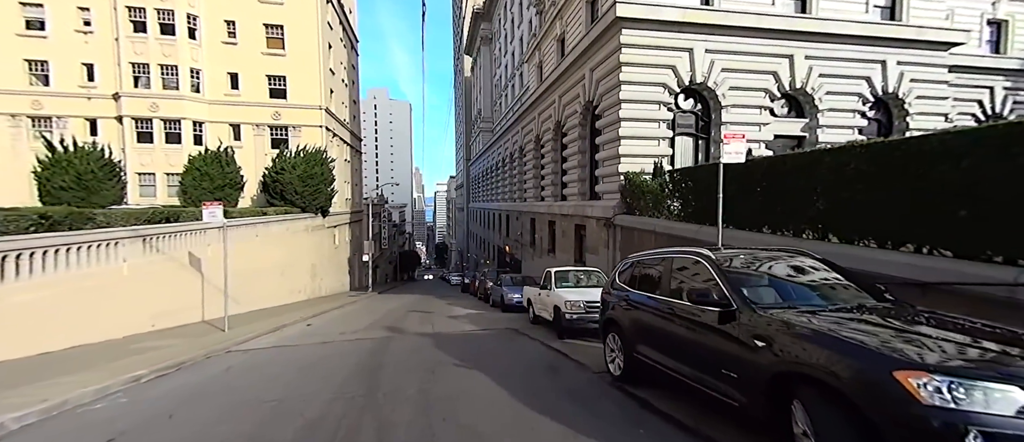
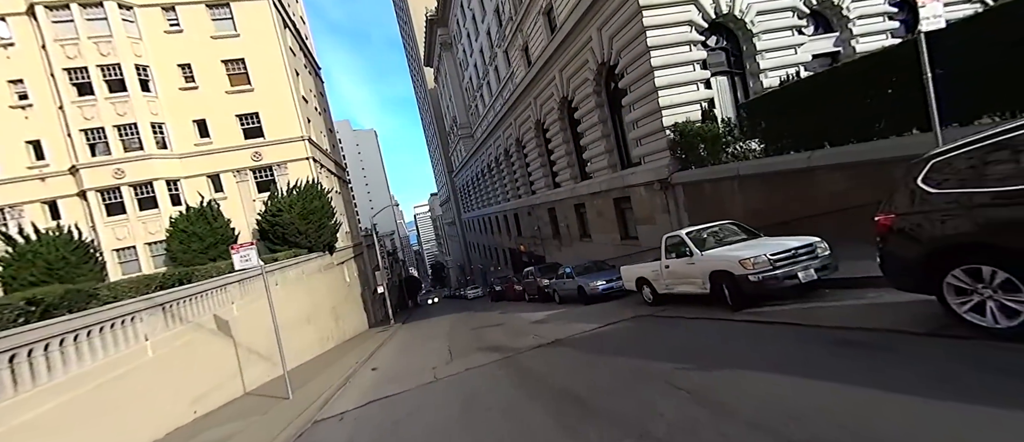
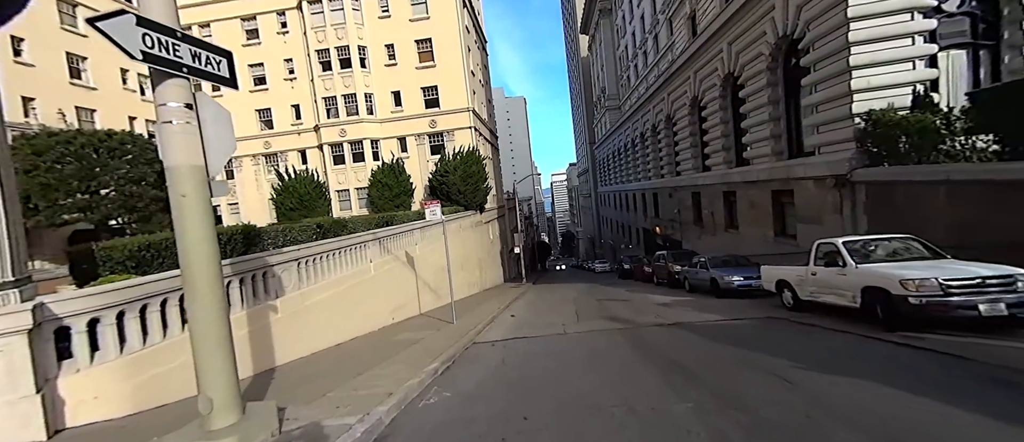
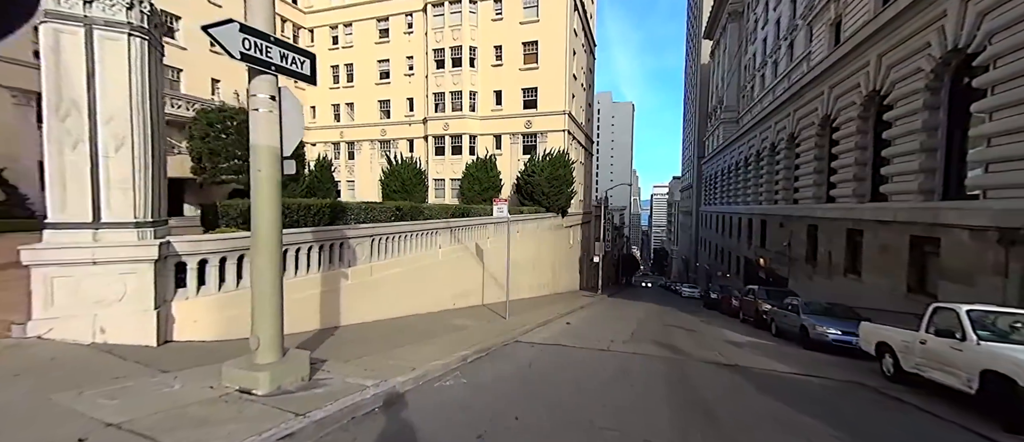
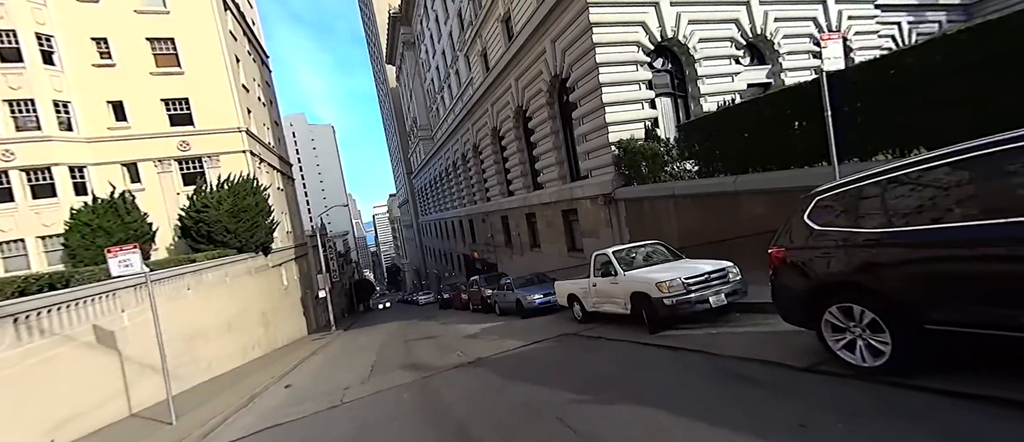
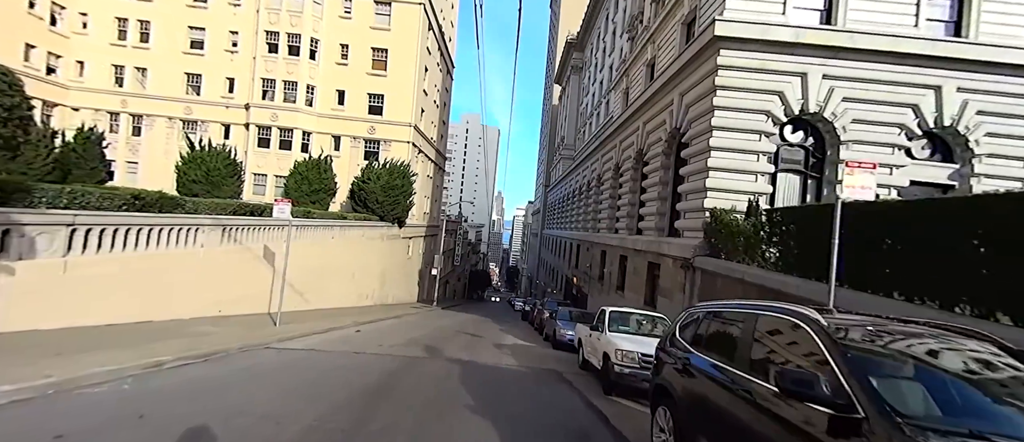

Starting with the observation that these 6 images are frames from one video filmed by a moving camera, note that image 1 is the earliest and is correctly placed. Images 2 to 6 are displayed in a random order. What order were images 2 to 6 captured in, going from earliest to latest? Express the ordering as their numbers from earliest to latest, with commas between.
6, 4, 3, 2, 5
